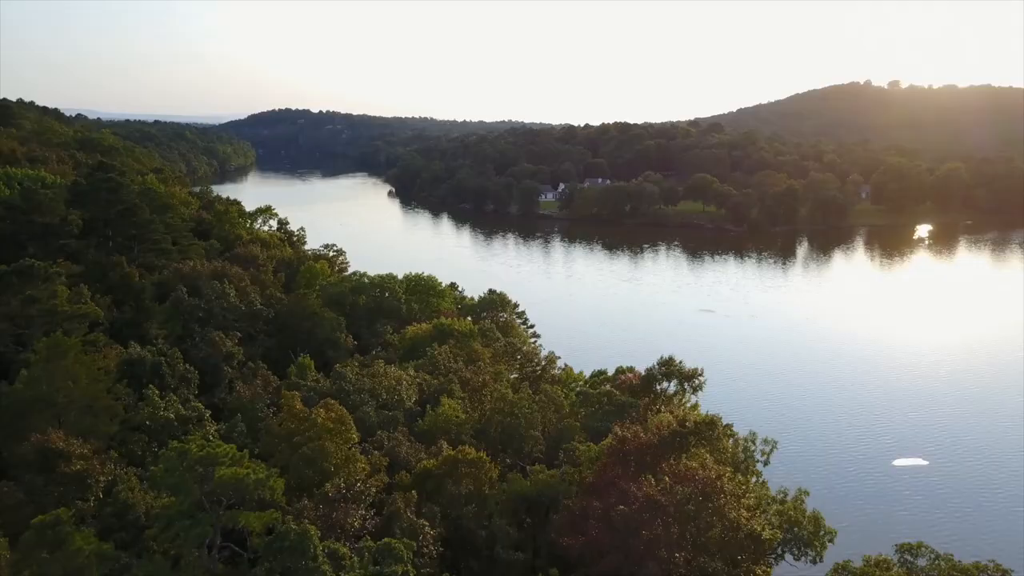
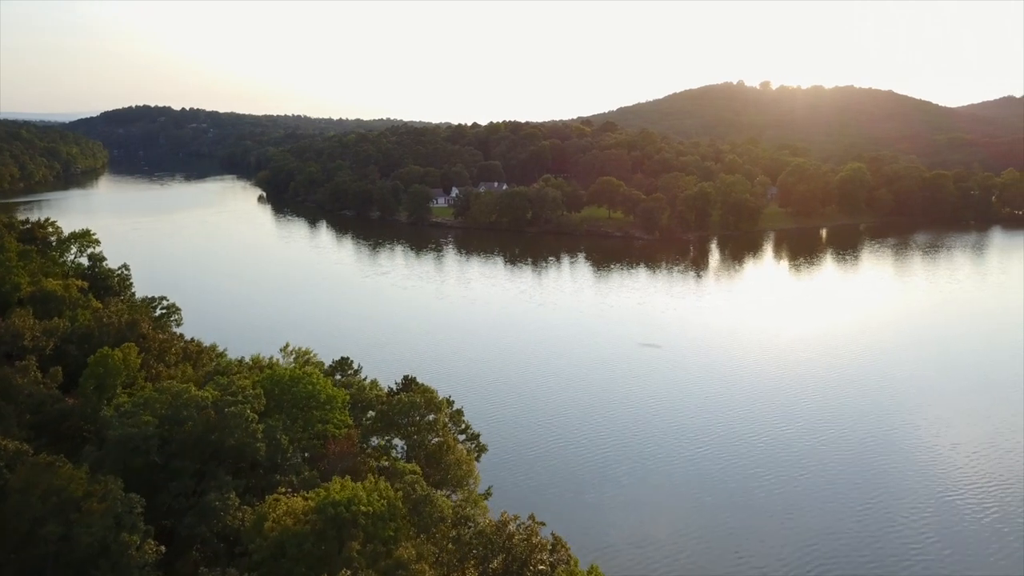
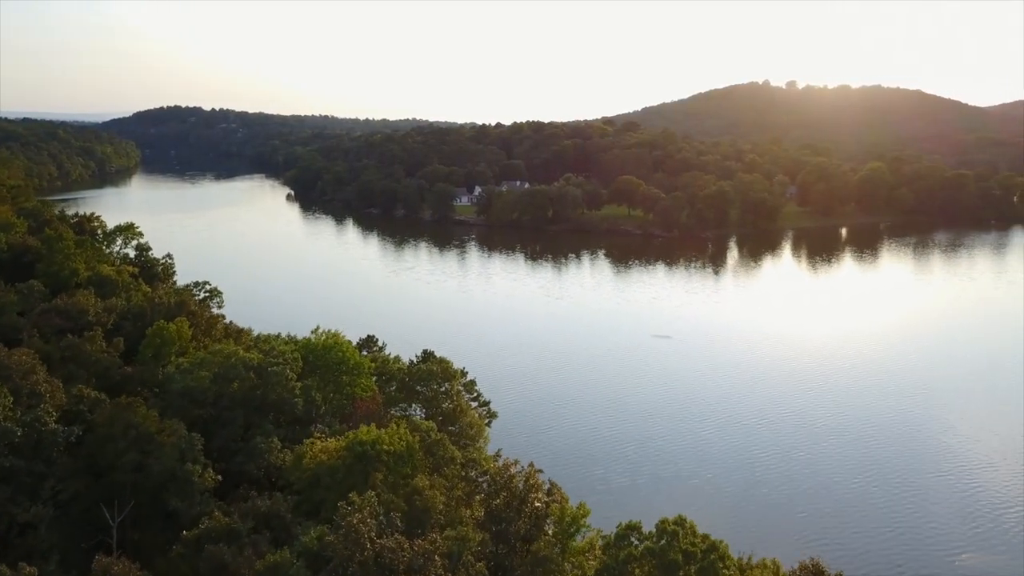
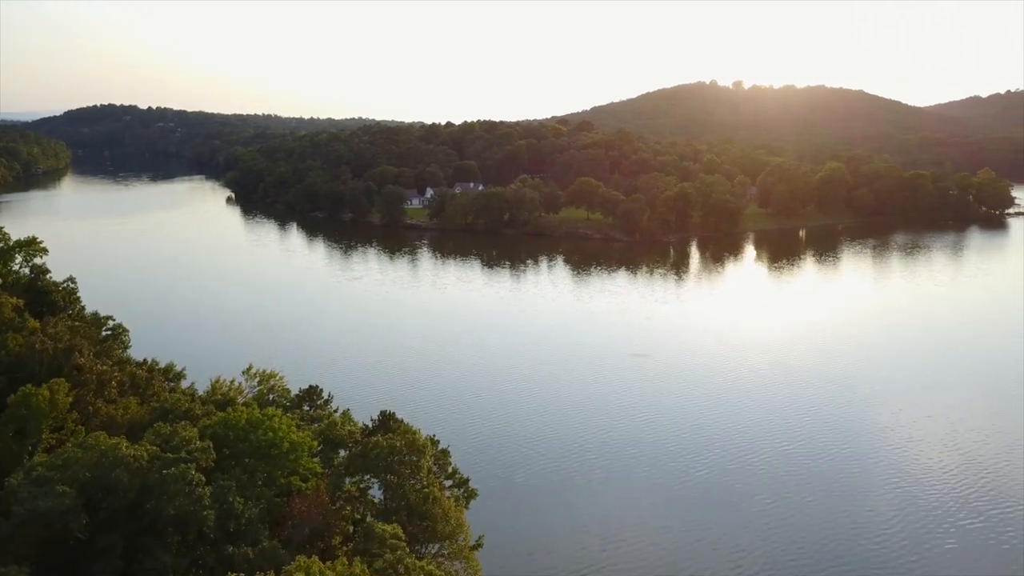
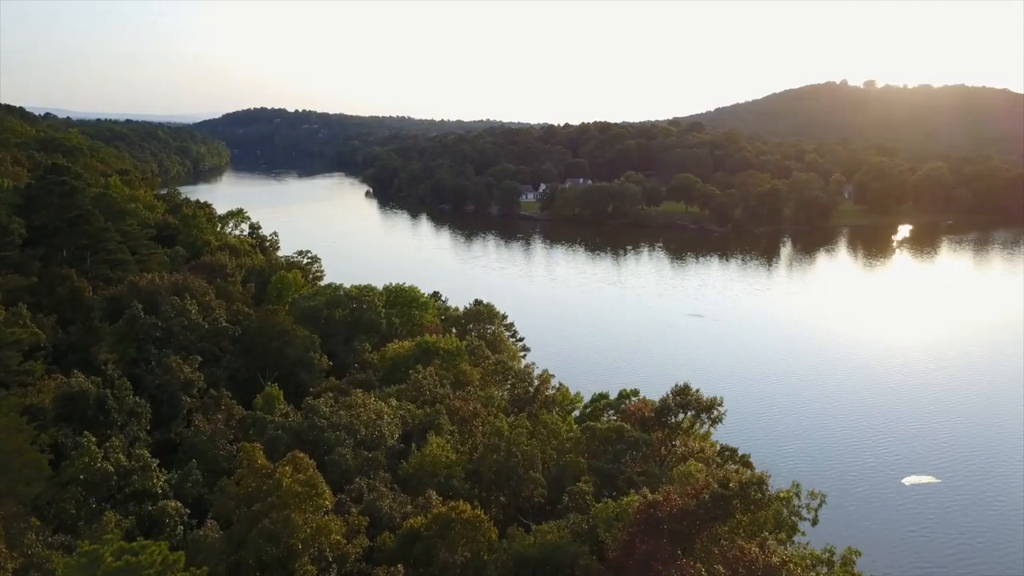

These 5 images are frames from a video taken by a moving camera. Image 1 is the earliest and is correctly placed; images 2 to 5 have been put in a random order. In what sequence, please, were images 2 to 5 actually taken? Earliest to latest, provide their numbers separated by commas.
5, 3, 2, 4
